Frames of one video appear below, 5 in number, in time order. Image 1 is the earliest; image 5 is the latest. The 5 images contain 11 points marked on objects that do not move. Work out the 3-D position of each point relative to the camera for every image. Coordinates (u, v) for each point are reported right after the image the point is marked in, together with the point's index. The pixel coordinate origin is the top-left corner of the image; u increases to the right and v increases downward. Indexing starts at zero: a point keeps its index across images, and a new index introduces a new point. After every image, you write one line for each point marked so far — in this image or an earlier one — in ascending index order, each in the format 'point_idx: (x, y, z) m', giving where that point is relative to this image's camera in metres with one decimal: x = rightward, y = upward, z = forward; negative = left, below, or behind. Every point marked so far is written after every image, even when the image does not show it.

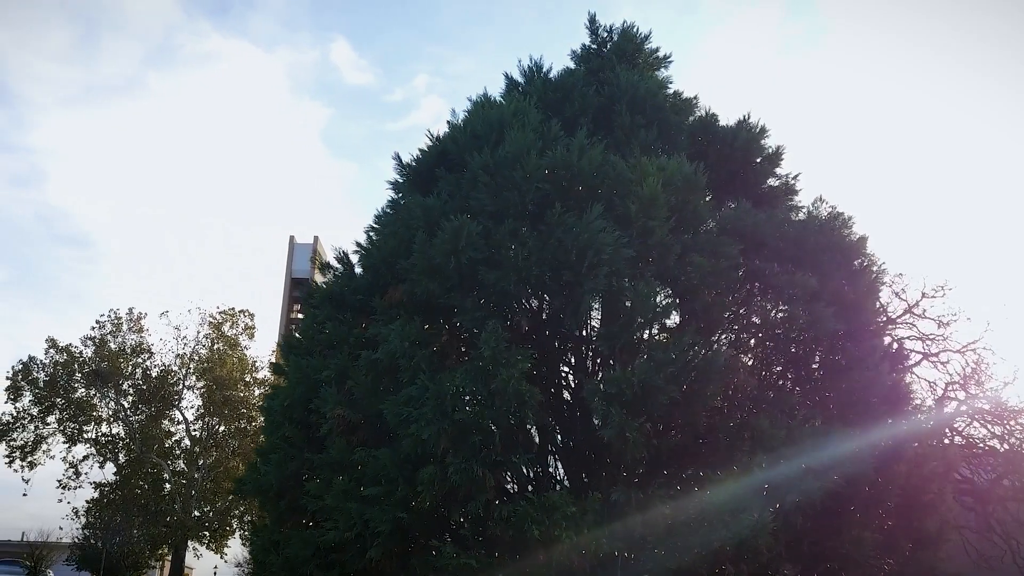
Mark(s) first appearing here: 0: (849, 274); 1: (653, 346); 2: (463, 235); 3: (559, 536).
0: (+5.1, +0.3, +10.7) m
1: (+1.5, -0.6, +7.8) m
2: (-0.6, +0.6, +8.1) m
3: (+0.4, -2.3, +6.7) m
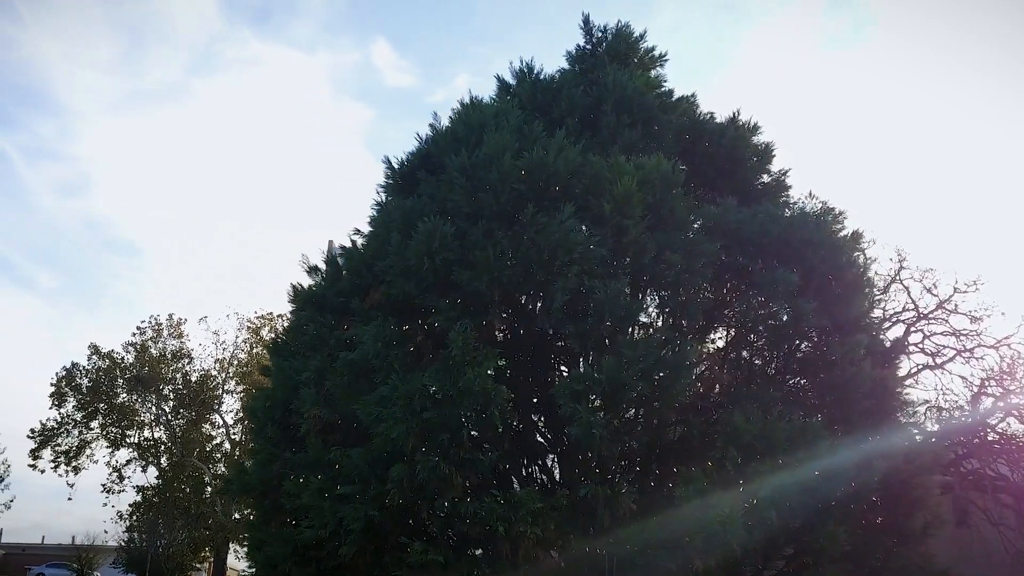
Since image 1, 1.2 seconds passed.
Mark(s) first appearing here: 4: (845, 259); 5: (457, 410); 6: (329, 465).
0: (+4.9, +0.3, +10.6) m
1: (+1.2, -0.6, +7.8) m
2: (-0.9, +0.6, +8.3) m
3: (+0.1, -2.3, +6.8) m
4: (+5.0, +0.4, +10.7) m
5: (-0.6, -1.2, +7.1) m
6: (-2.0, -1.9, +7.8) m
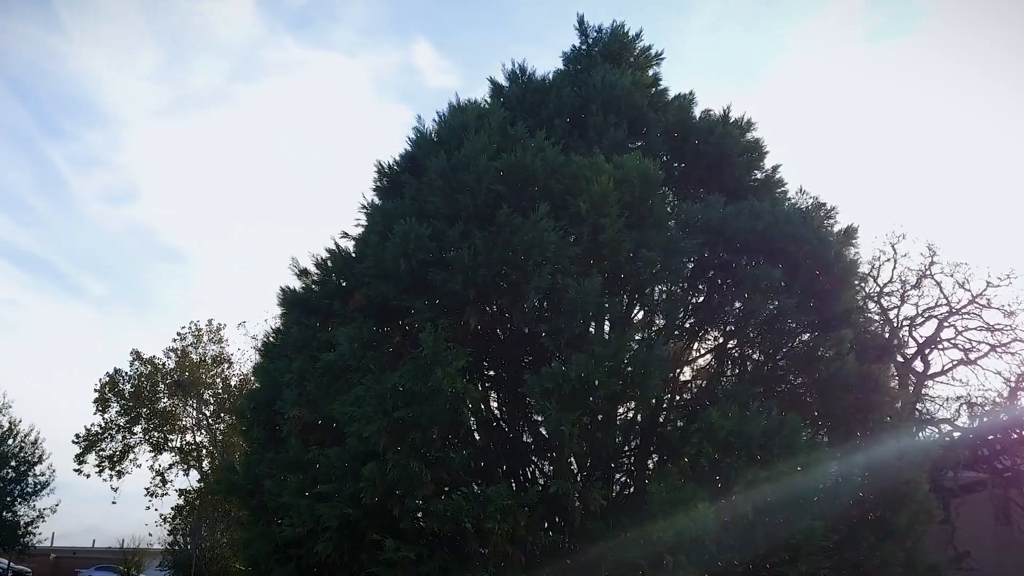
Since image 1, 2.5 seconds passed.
0: (+4.6, +0.4, +10.6) m
1: (+0.9, -0.6, +7.9) m
2: (-1.2, +0.6, +8.4) m
3: (-0.2, -2.3, +6.9) m
4: (+4.8, +0.5, +10.7) m
5: (-0.9, -1.2, +7.2) m
6: (-2.3, -2.0, +8.0) m
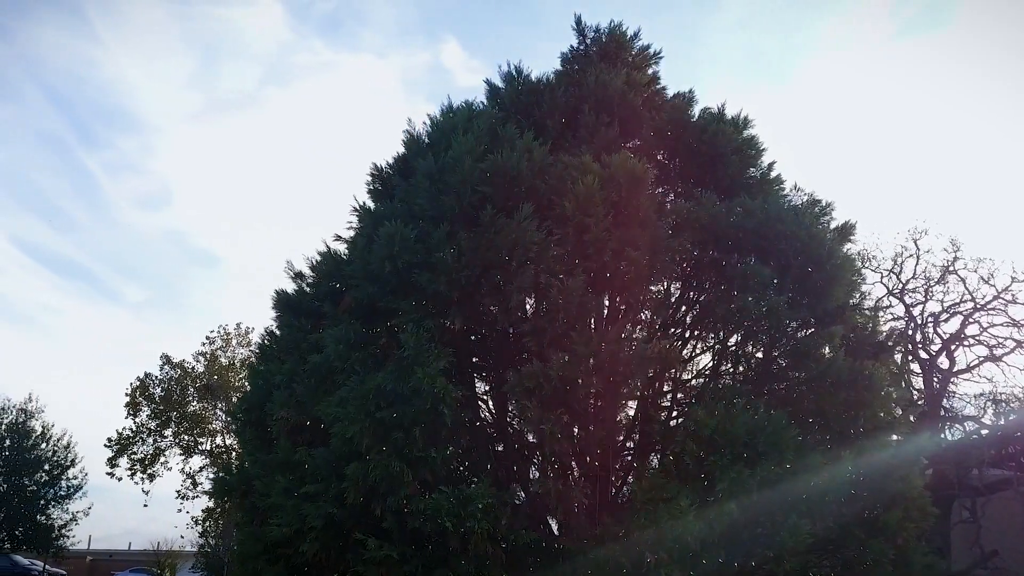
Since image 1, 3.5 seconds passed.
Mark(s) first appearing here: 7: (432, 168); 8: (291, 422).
0: (+4.5, +0.4, +10.6) m
1: (+0.7, -0.6, +7.9) m
2: (-1.4, +0.6, +8.4) m
3: (-0.4, -2.3, +6.9) m
4: (+4.7, +0.6, +10.7) m
5: (-1.0, -1.2, +7.3) m
6: (-2.4, -2.0, +8.0) m
7: (-1.1, +1.6, +9.4) m
8: (-2.6, -1.6, +8.5) m
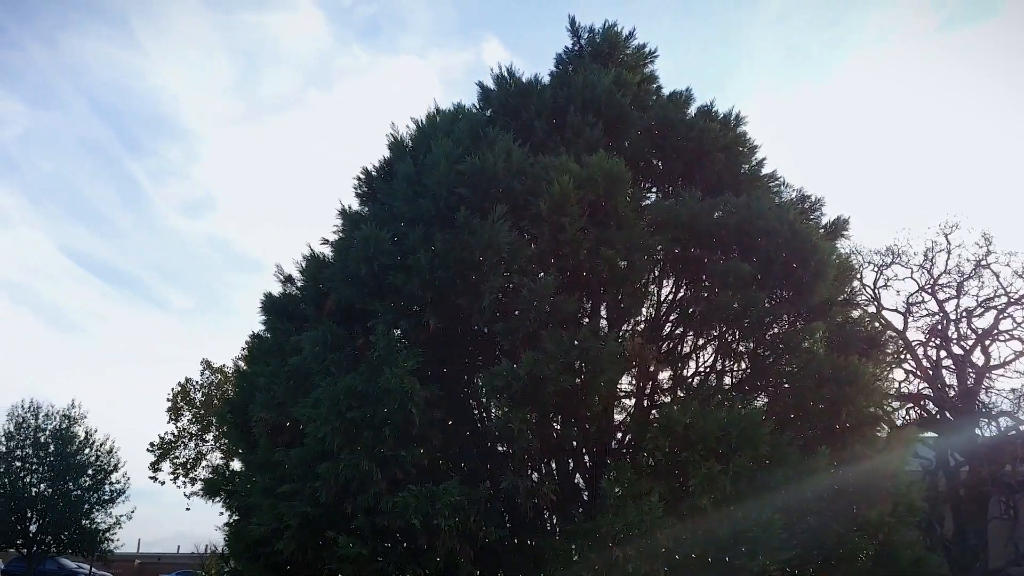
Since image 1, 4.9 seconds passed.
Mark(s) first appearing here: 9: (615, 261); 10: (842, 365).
0: (+4.2, +0.5, +10.5) m
1: (+0.4, -0.6, +8.0) m
2: (-1.7, +0.5, +8.6) m
3: (-0.7, -2.3, +7.0) m
4: (+4.4, +0.6, +10.6) m
5: (-1.4, -1.2, +7.4) m
6: (-2.7, -2.0, +8.2) m
7: (-1.4, +1.6, +9.6) m
8: (-2.9, -1.6, +8.6) m
9: (+1.3, +0.3, +8.8) m
10: (+4.5, -1.0, +9.7) m
